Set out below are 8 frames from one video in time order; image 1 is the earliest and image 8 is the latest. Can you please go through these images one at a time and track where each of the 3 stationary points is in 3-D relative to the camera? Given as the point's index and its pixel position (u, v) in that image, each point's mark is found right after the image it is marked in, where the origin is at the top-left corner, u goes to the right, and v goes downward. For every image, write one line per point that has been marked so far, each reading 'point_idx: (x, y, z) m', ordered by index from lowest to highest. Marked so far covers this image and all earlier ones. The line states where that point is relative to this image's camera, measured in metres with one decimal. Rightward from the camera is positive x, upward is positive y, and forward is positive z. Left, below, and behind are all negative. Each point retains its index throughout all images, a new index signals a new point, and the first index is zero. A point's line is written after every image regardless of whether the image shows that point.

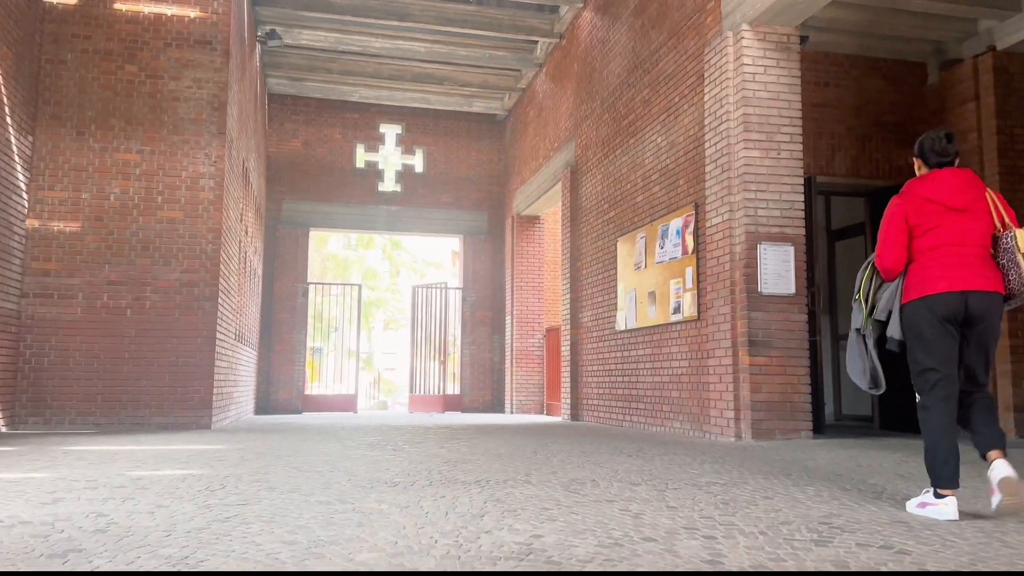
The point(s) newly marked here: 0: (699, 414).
0: (+1.8, -1.2, +7.7) m
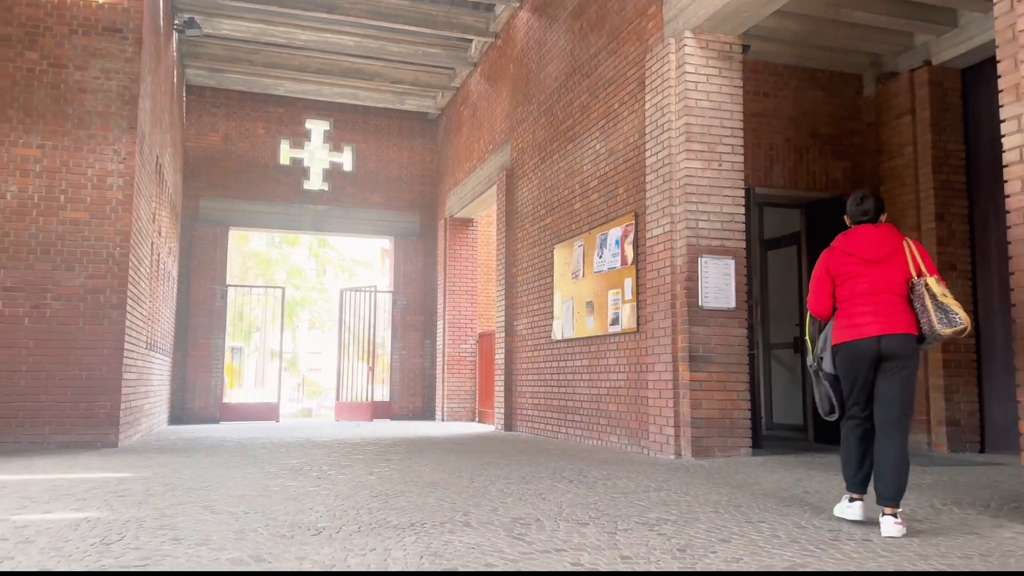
0: (+1.2, -1.3, +7.5) m
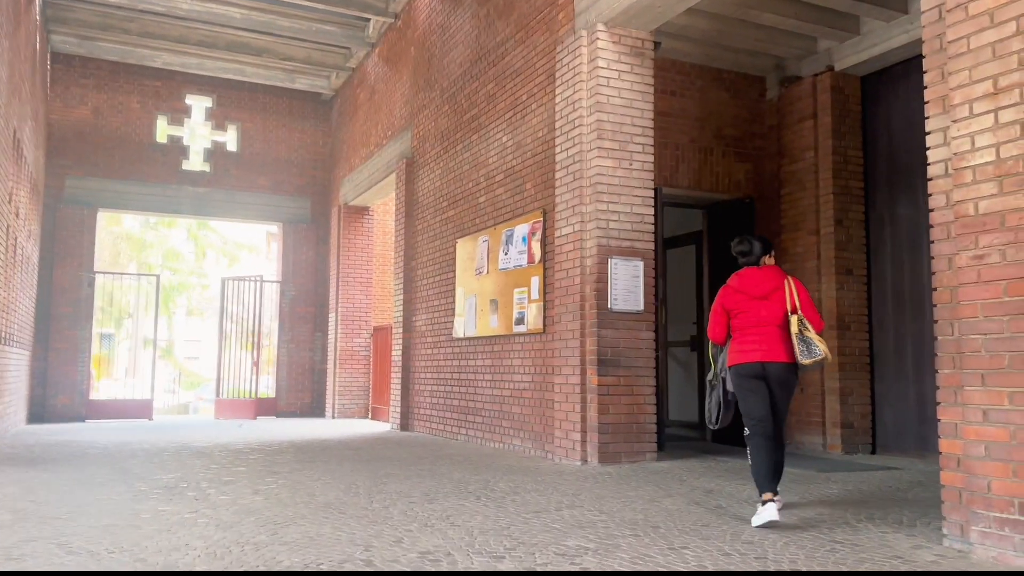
0: (+0.3, -1.3, +7.3) m
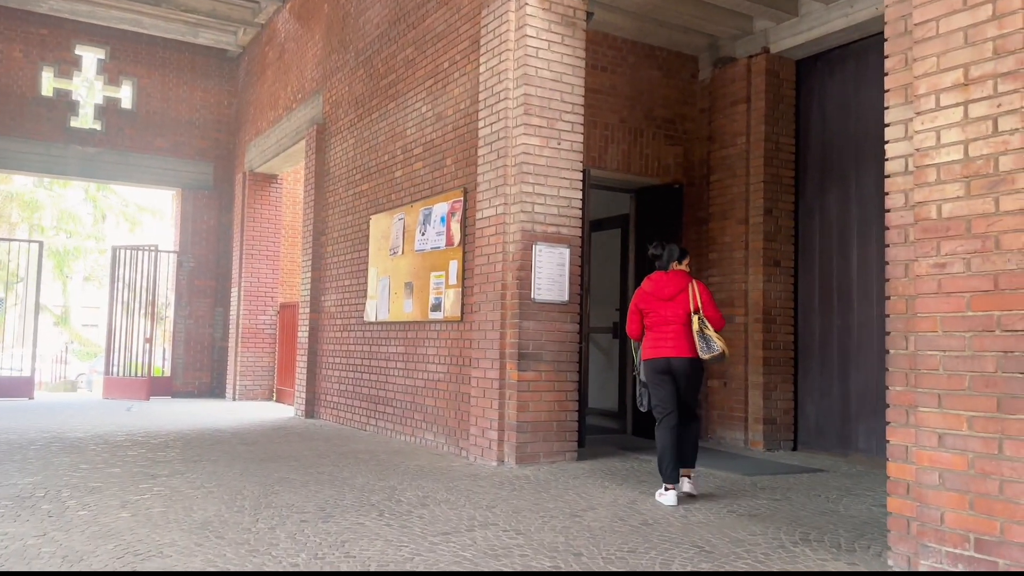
0: (-0.5, -1.2, +6.8) m
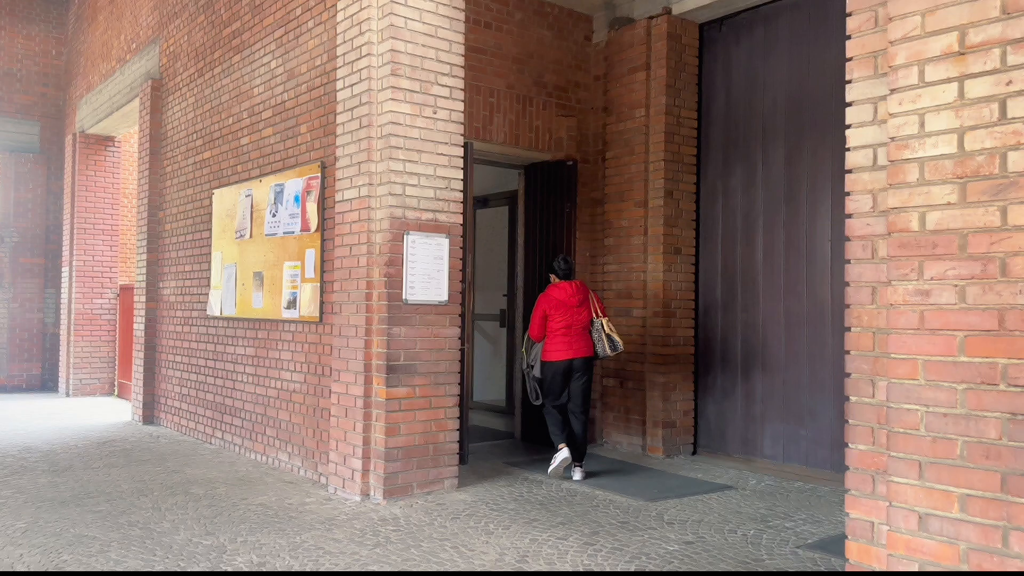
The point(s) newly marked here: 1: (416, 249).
0: (-1.4, -1.2, +5.7) m
1: (-0.6, +0.3, +5.1) m
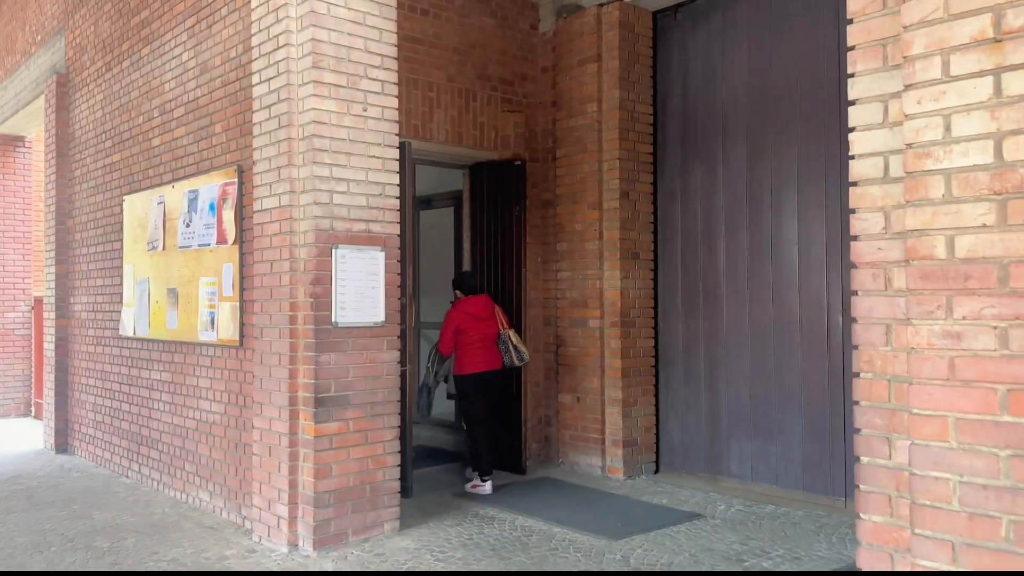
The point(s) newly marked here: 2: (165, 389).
0: (-1.8, -1.3, +5.1) m
1: (-1.0, +0.1, +4.5) m
2: (-2.7, -0.8, +6.1) m
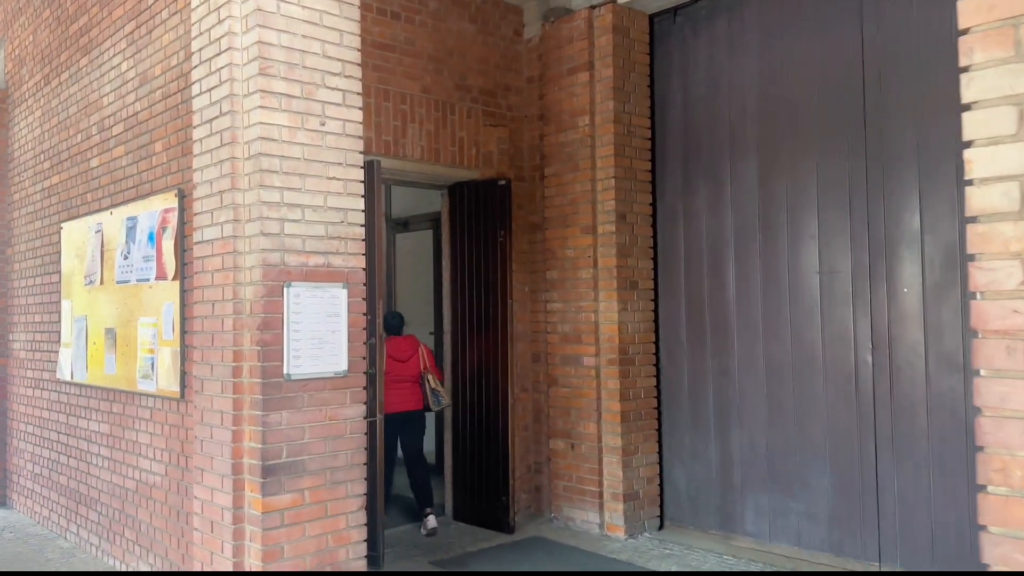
0: (-1.8, -1.5, +4.4) m
1: (-1.0, -0.1, +3.9) m
2: (-2.8, -1.0, +5.3) m
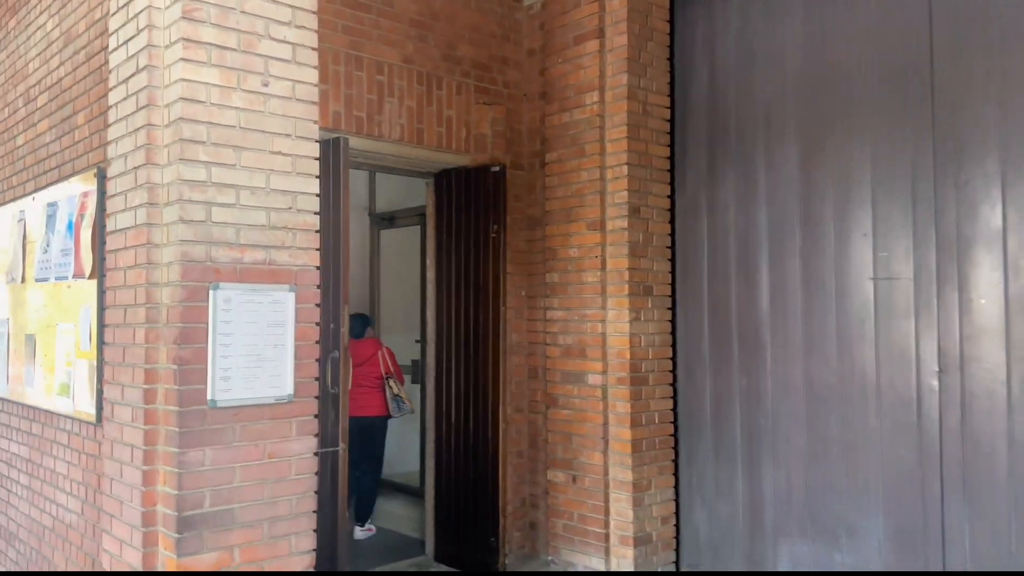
0: (-1.9, -1.5, +3.5) m
1: (-1.1, -0.1, +3.1) m
2: (-2.8, -1.0, +4.5) m
